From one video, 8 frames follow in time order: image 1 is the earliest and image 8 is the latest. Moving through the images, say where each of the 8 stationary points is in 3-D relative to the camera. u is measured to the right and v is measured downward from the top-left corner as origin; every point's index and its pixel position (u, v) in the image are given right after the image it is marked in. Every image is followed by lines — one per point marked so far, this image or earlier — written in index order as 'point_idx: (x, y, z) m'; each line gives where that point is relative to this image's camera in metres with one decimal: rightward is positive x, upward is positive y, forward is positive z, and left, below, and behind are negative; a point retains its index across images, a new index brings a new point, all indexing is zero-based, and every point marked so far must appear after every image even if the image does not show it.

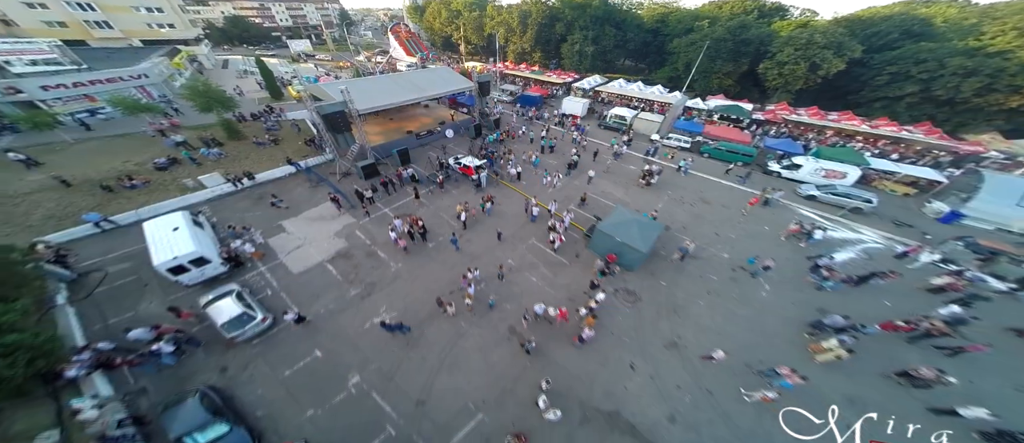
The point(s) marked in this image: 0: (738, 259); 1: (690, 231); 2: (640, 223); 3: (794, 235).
0: (+13.9, -1.5, +16.8) m
1: (+12.4, -0.2, +18.9) m
2: (+8.6, 0.0, +17.4) m
3: (+18.3, -0.3, +17.5) m
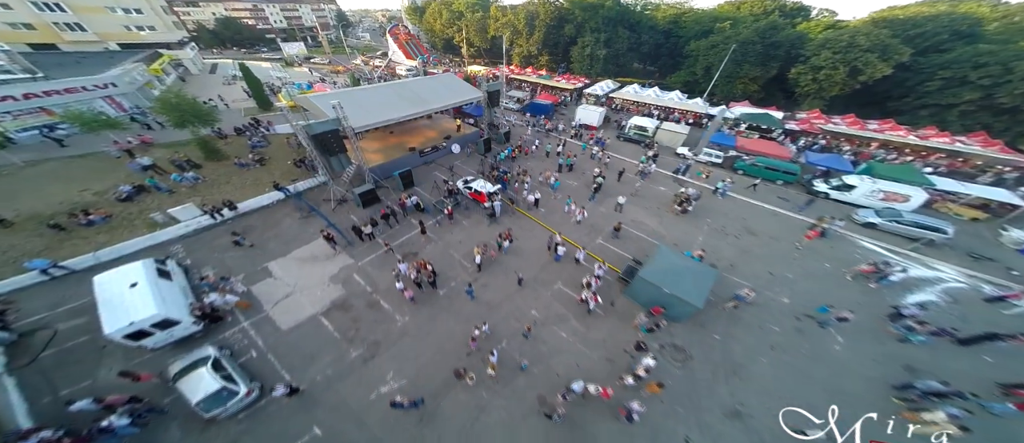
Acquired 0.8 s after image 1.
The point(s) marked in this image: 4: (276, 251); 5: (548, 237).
0: (+15.4, -3.8, +14.2) m
1: (+13.8, -2.6, +16.2) m
2: (+10.1, -2.4, +14.7) m
3: (+19.8, -2.6, +14.9) m
4: (-16.3, -2.0, +17.9) m
5: (+3.2, -1.1, +19.1) m
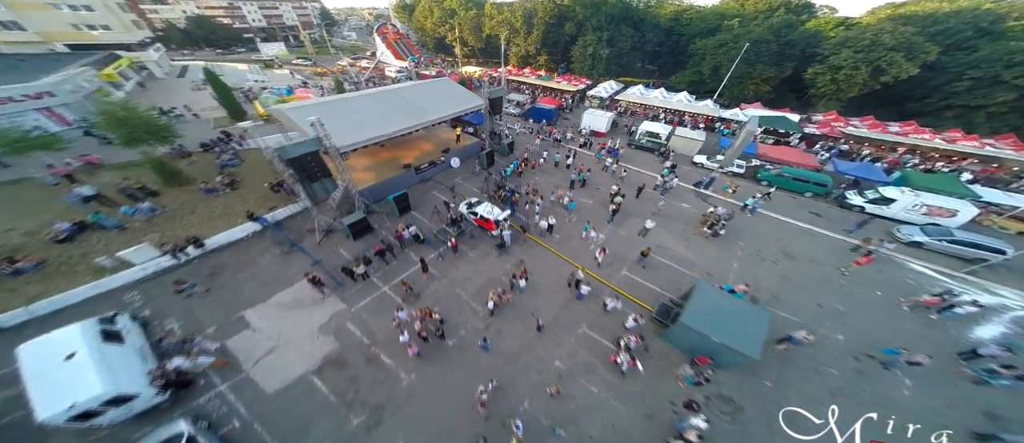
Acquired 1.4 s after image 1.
0: (+16.4, -5.5, +12.3) m
1: (+14.8, -4.2, +14.2) m
2: (+11.1, -4.2, +12.7) m
3: (+20.8, -4.1, +13.0) m
4: (-15.4, -4.3, +15.3) m
5: (+4.0, -2.9, +16.9) m
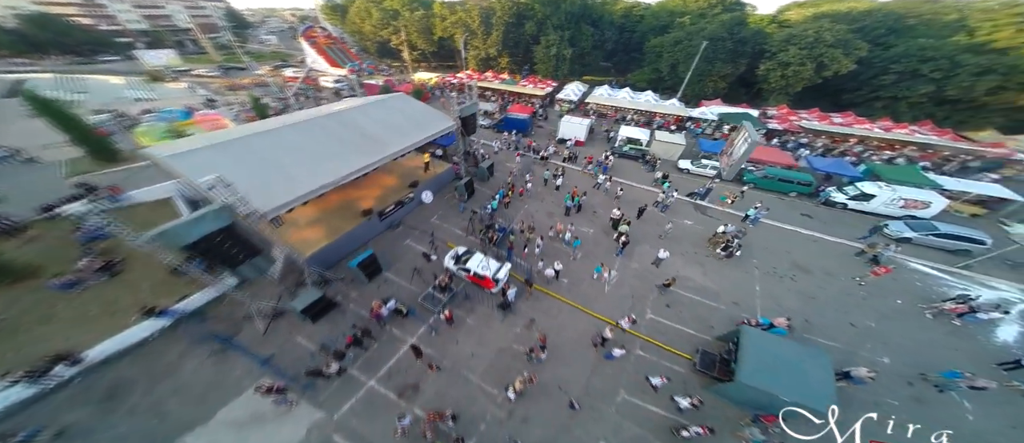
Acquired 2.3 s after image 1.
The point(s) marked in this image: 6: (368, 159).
0: (+17.7, -6.4, +11.5) m
1: (+15.7, -5.4, +13.2) m
2: (+12.2, -5.8, +11.1) m
3: (+21.7, -4.6, +12.8) m
4: (-14.2, -9.0, +10.1) m
5: (+4.6, -5.3, +14.3) m
6: (-8.9, +3.9, +16.2) m
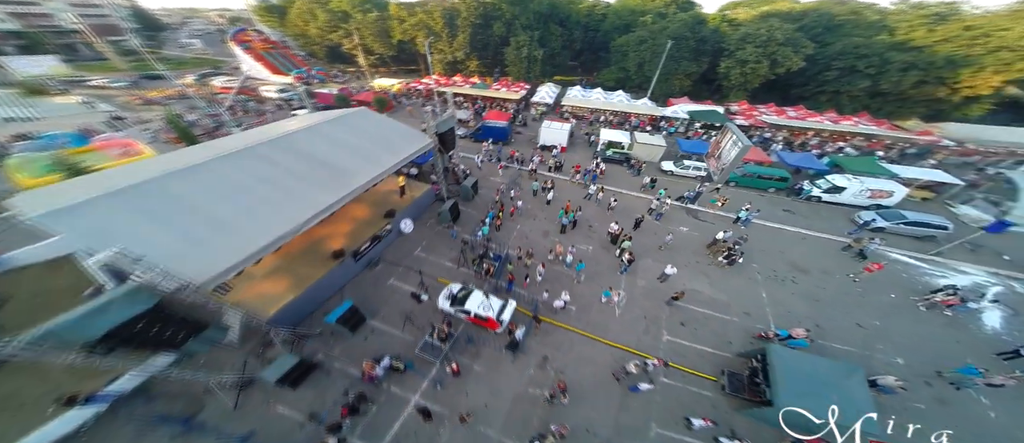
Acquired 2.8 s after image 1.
0: (+18.5, -6.5, +11.7) m
1: (+16.2, -5.6, +13.2) m
2: (+13.0, -6.3, +10.7) m
3: (+22.2, -4.3, +13.4) m
4: (-12.8, -11.8, +6.9) m
5: (+5.1, -6.5, +13.1) m
6: (-9.2, +1.5, +13.4) m
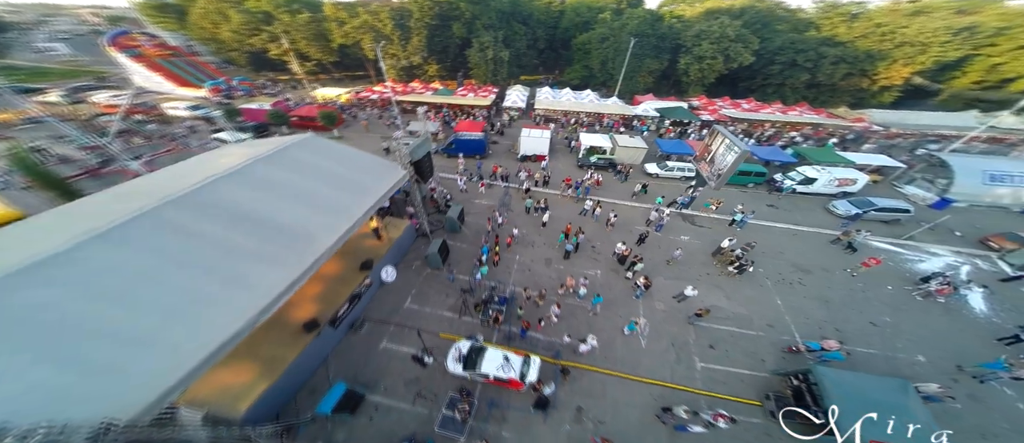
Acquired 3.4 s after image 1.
0: (+19.7, -6.4, +11.9) m
1: (+17.2, -5.8, +13.1) m
2: (+14.5, -6.8, +10.3) m
3: (+22.9, -3.9, +14.1) m
4: (-9.9, -15.1, +3.3) m
5: (+6.3, -7.9, +11.6) m
6: (-8.7, -1.4, +10.0) m
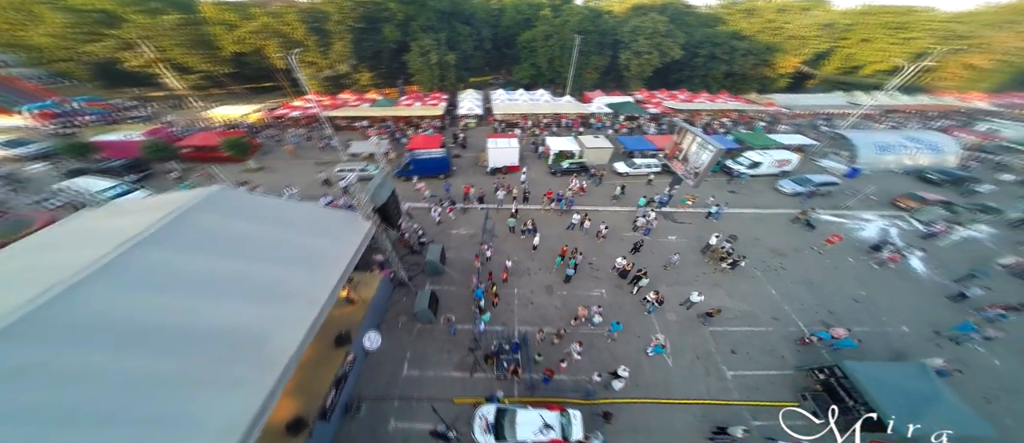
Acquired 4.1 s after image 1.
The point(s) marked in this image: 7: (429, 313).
0: (+20.5, -5.3, +13.3) m
1: (+17.8, -5.0, +14.0) m
2: (+15.8, -6.4, +10.8) m
3: (+22.9, -2.3, +16.0) m
4: (-5.5, -18.0, -0.2) m
5: (+7.8, -8.7, +10.7) m
6: (-7.4, -4.4, +6.3) m
7: (-4.0, -4.6, +12.0) m
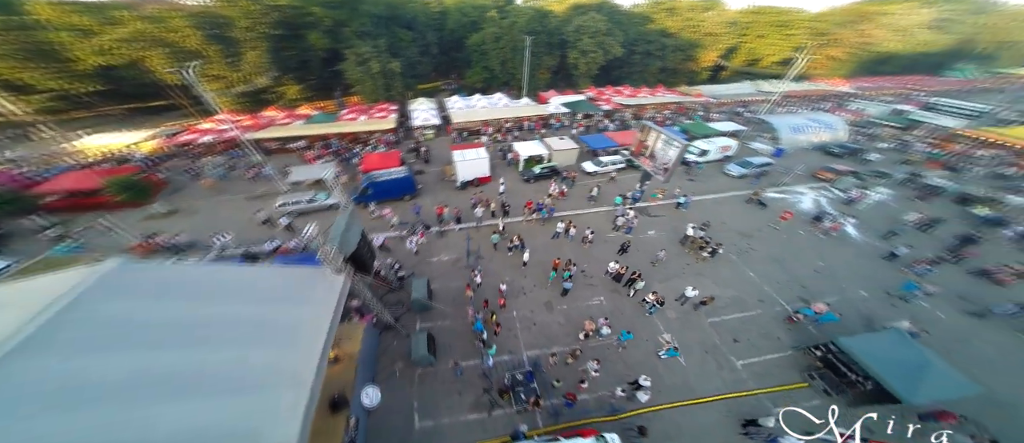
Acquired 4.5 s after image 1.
0: (+20.5, -3.7, +15.3) m
1: (+17.7, -3.8, +15.6) m
2: (+16.4, -5.4, +12.1) m
3: (+22.0, -0.4, +18.3) m
4: (-1.2, -19.5, -2.0) m
5: (+8.9, -8.7, +10.7) m
6: (-5.9, -6.4, +4.0) m
7: (-3.5, -6.1, +10.2) m
